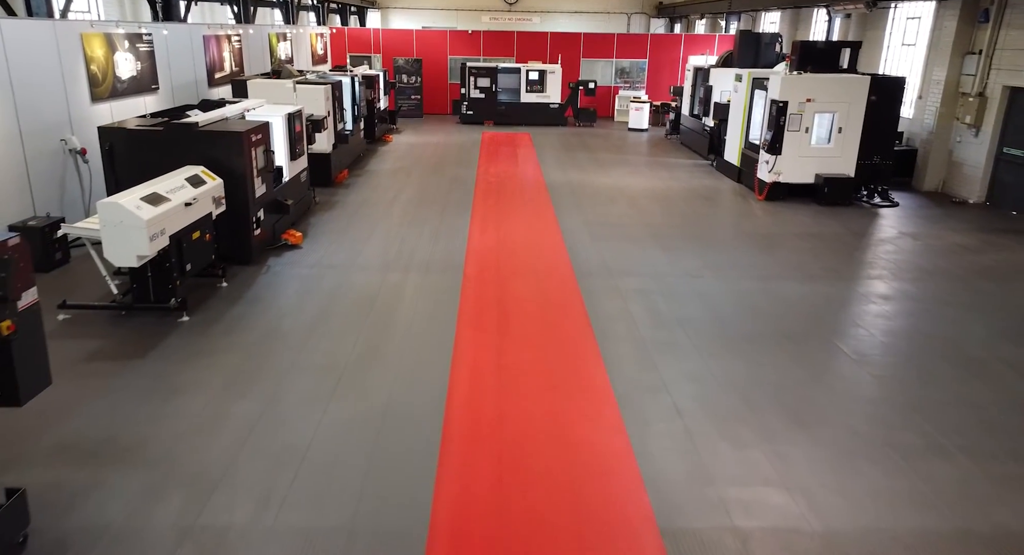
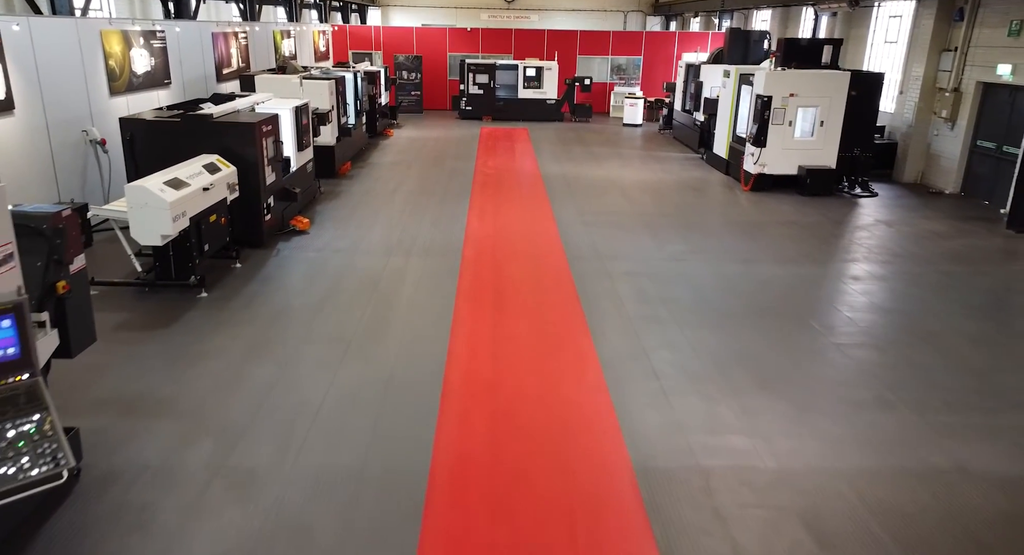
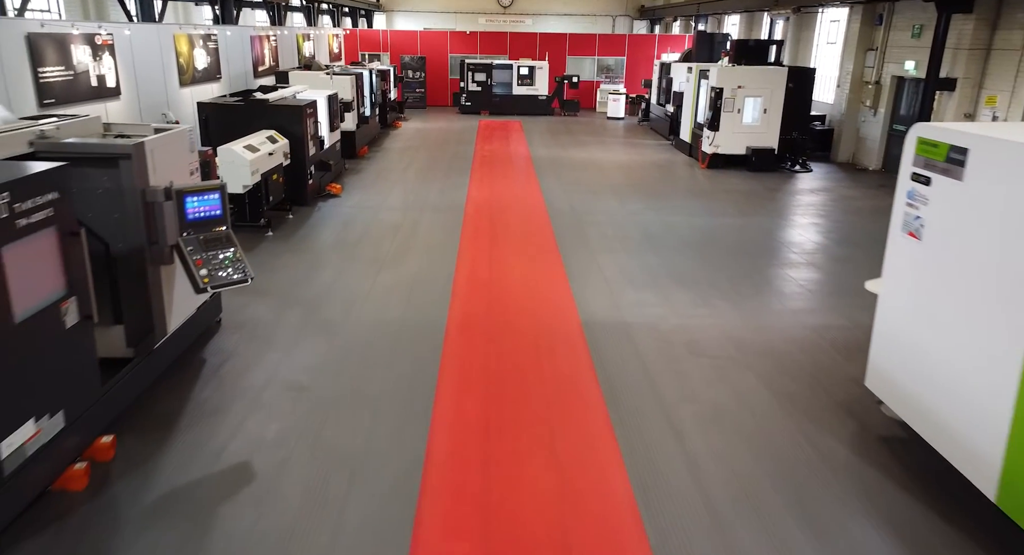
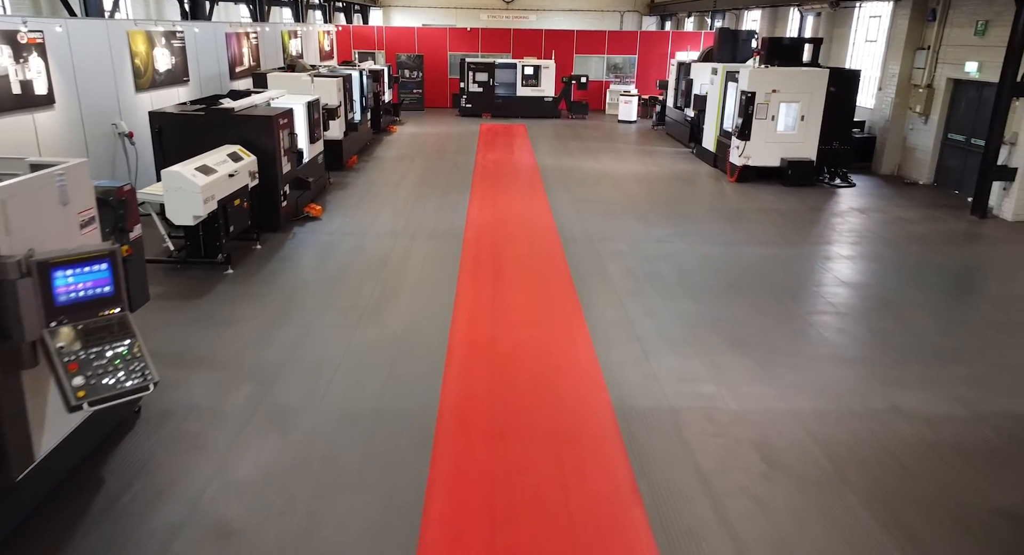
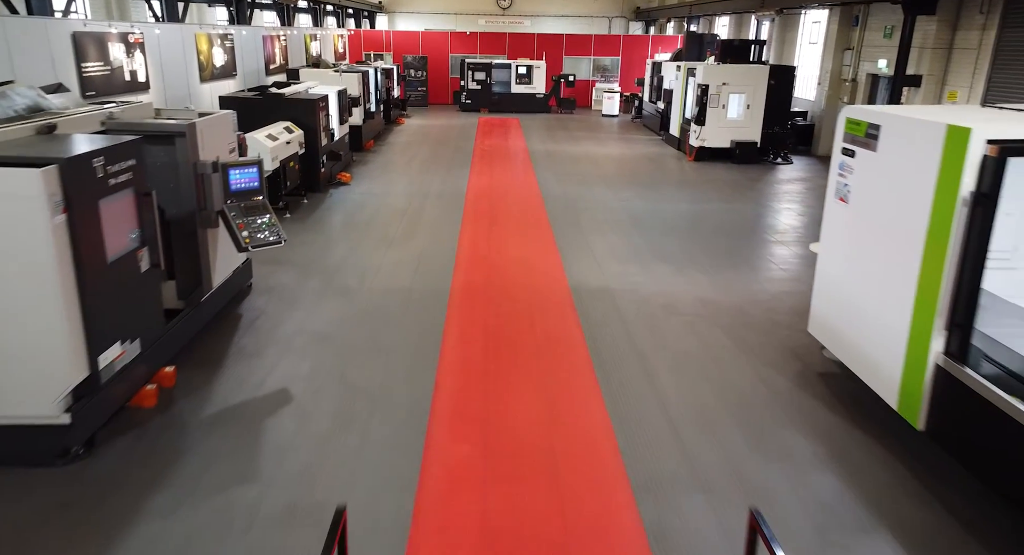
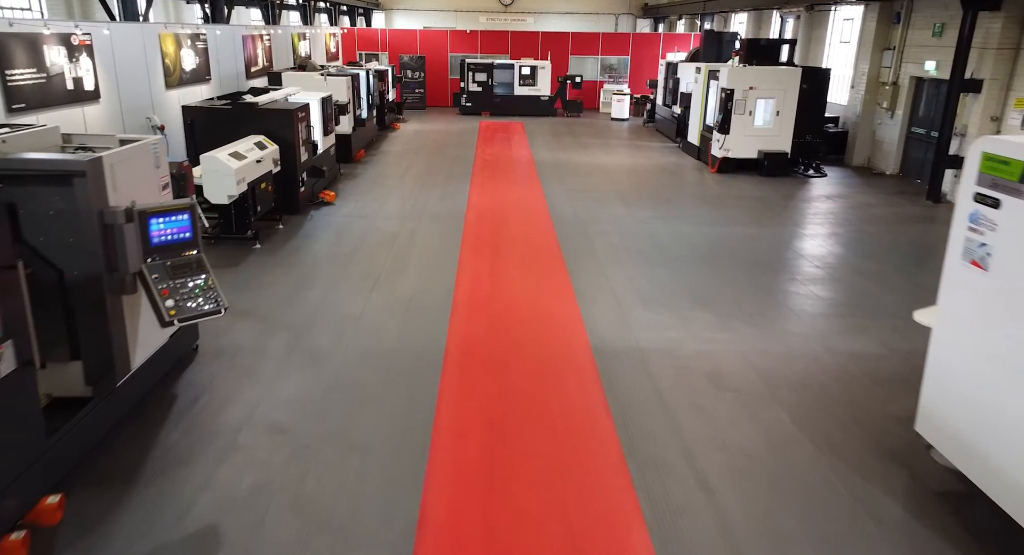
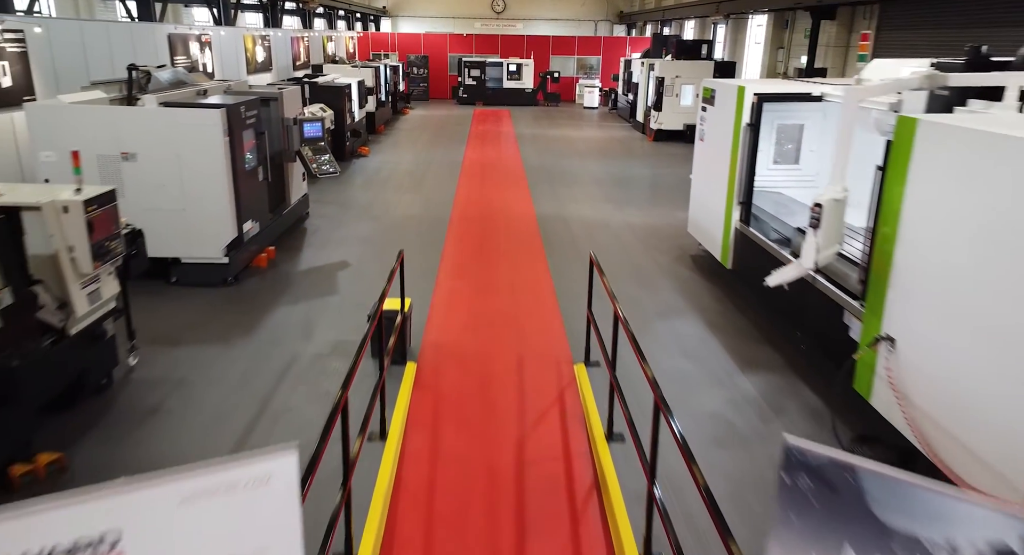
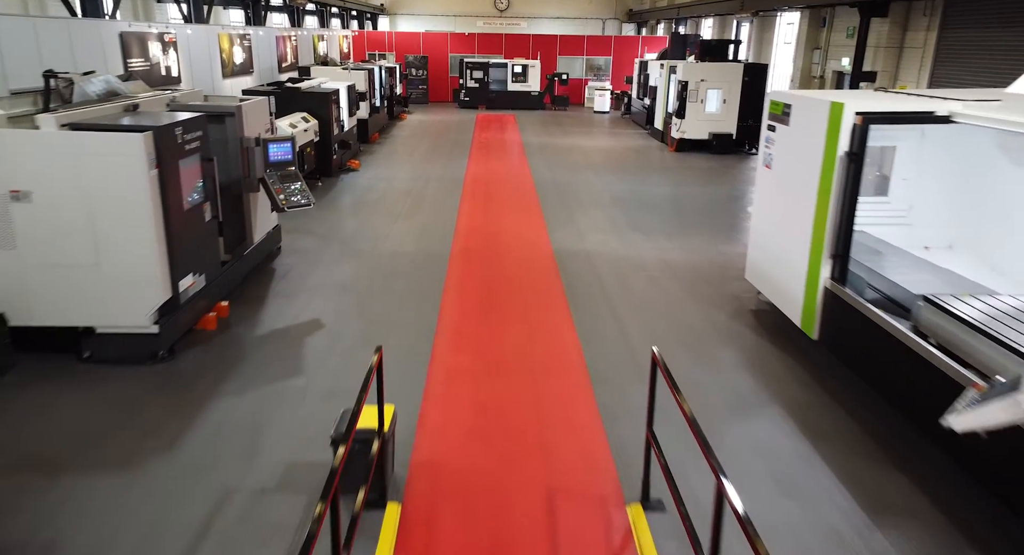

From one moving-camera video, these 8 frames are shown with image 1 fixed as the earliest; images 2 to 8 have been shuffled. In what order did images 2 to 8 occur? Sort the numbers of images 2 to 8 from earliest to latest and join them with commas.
2, 4, 6, 3, 5, 8, 7
